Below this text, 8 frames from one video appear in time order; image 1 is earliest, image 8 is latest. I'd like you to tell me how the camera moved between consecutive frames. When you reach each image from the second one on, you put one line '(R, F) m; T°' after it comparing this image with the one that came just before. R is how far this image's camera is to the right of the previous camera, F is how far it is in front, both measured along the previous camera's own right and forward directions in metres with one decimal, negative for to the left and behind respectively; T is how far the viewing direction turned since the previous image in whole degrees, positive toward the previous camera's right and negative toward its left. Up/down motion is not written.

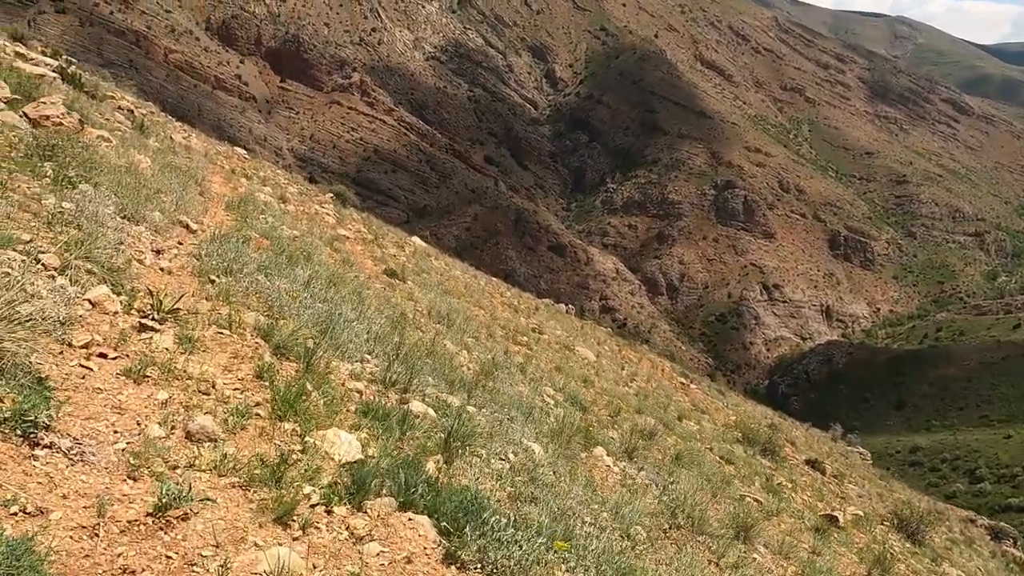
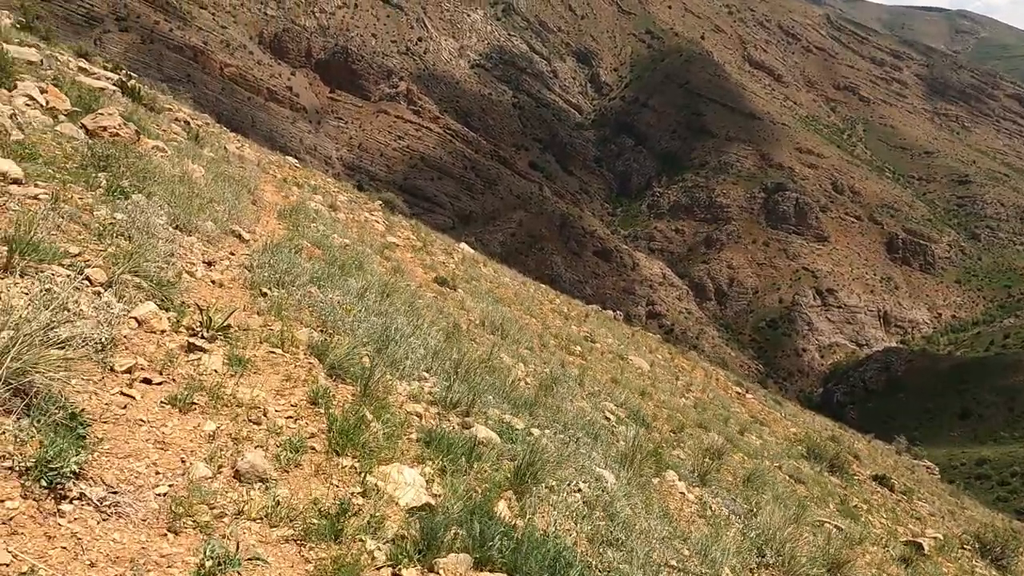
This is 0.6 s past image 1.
(-0.2, +0.5) m; -4°
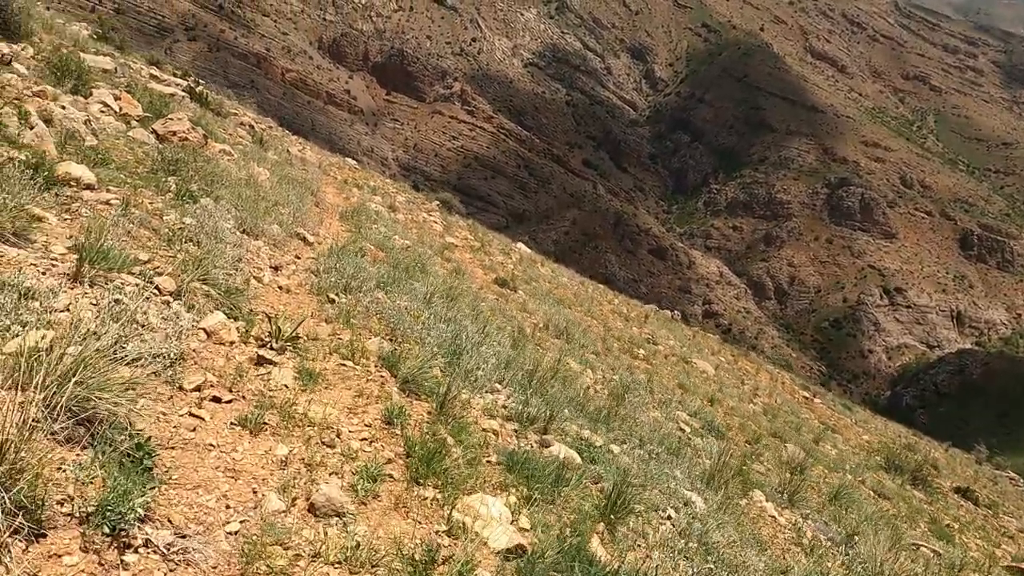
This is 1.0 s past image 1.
(-0.2, +0.4) m; -5°
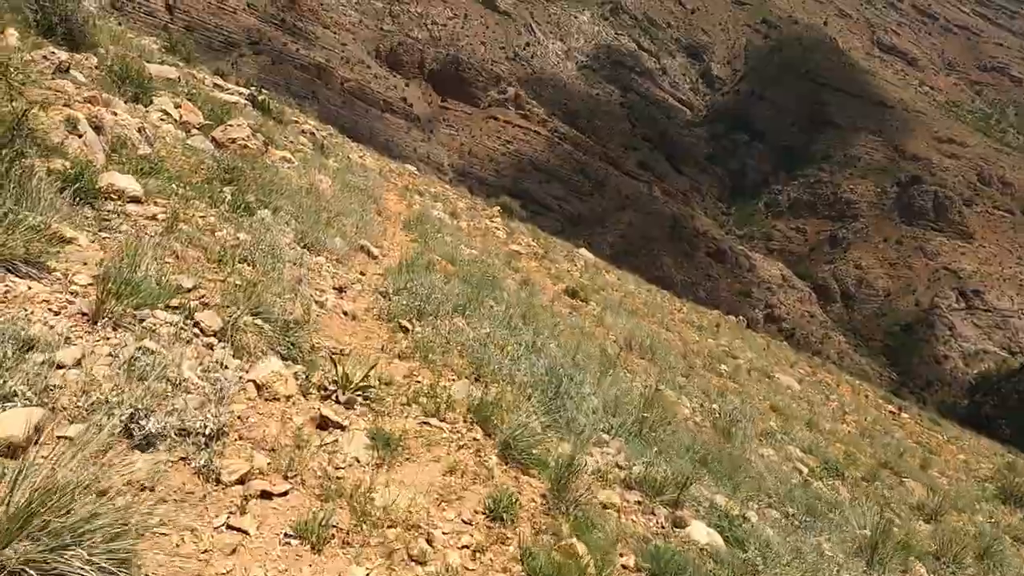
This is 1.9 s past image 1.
(-0.4, +1.0) m; -5°
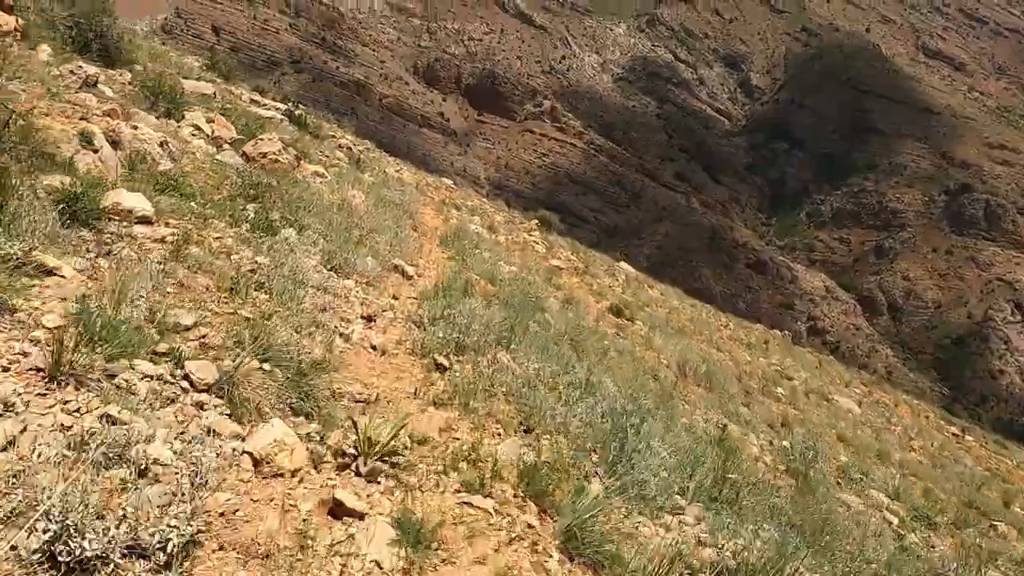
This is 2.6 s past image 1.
(-0.1, +0.7) m; -3°
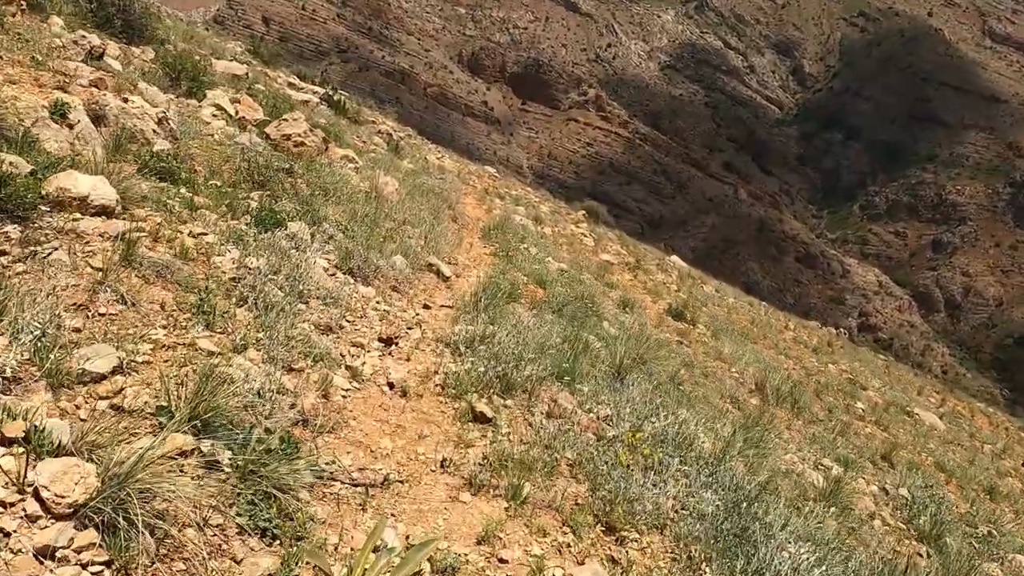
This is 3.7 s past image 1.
(-0.1, +1.3) m; -4°
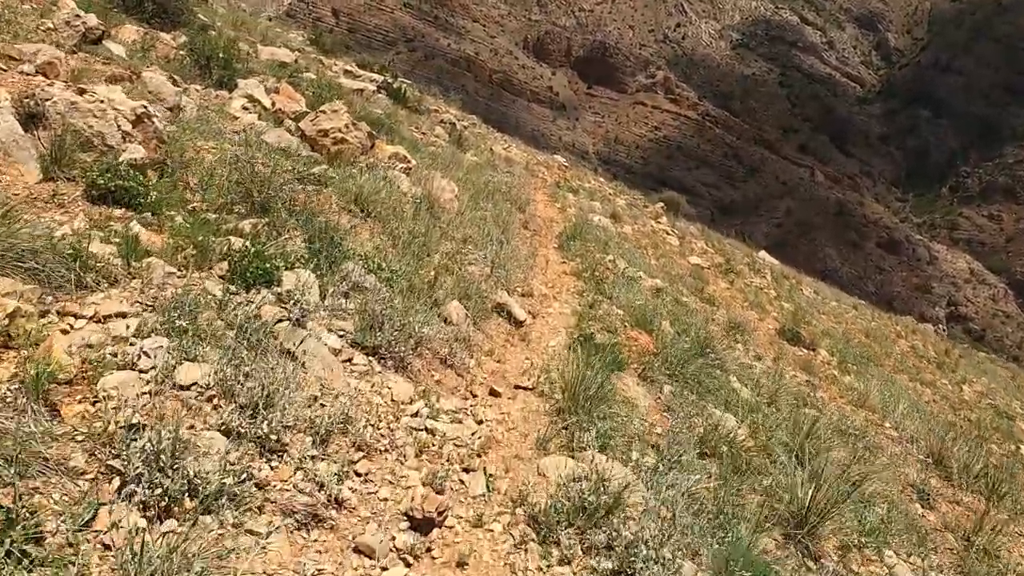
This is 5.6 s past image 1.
(-0.3, +1.9) m; -6°
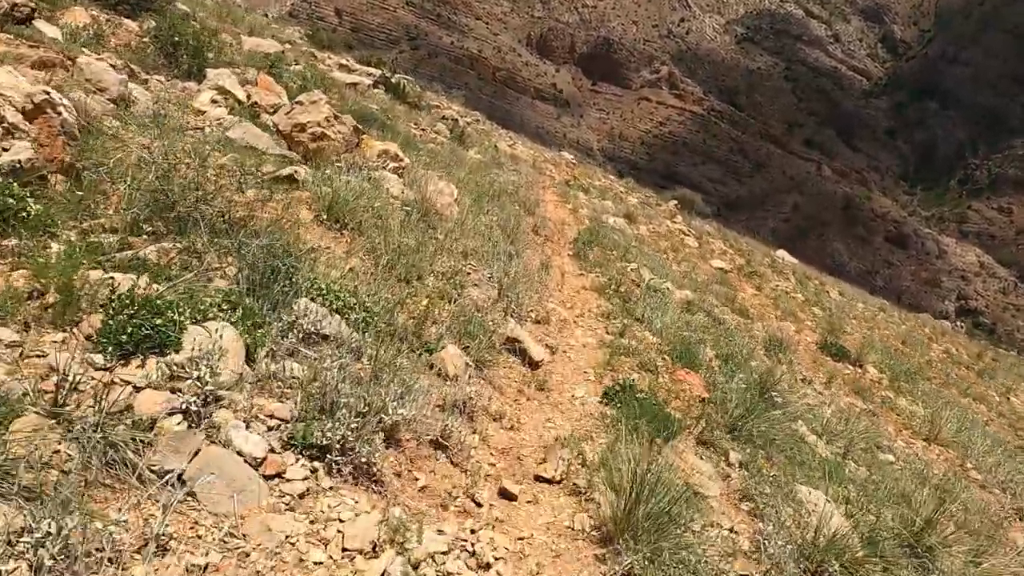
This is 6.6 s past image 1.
(0.0, +1.1) m; -1°
